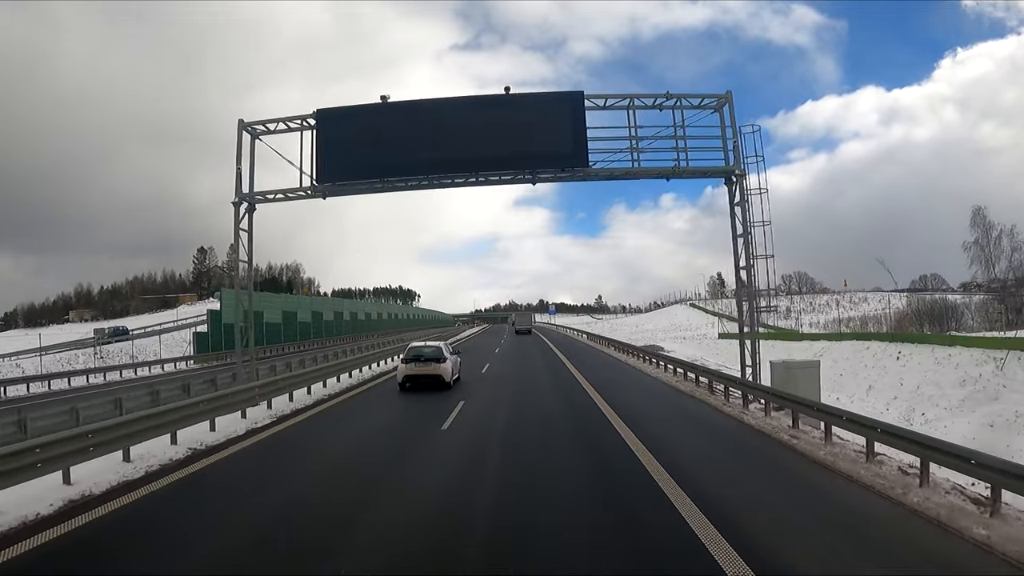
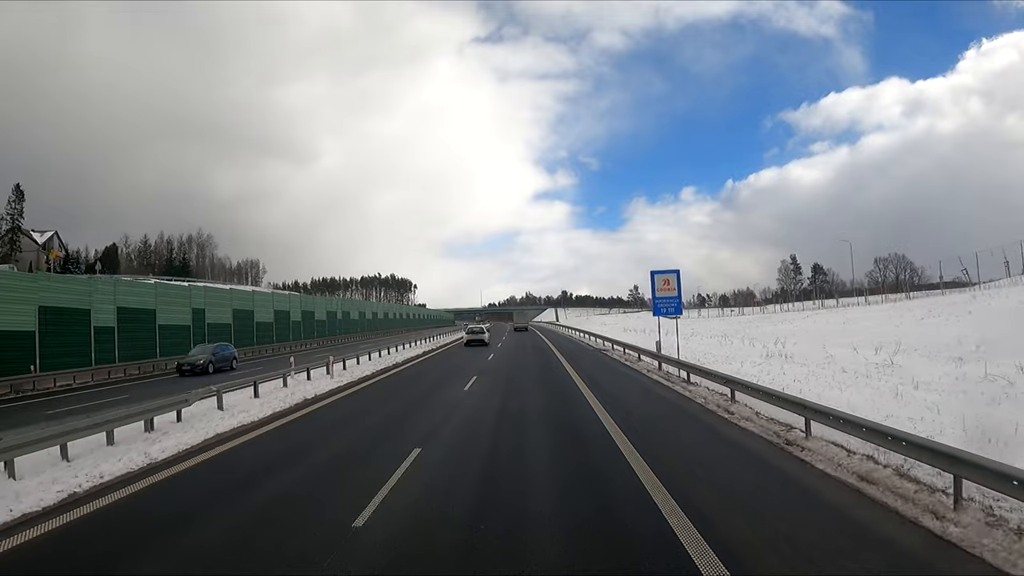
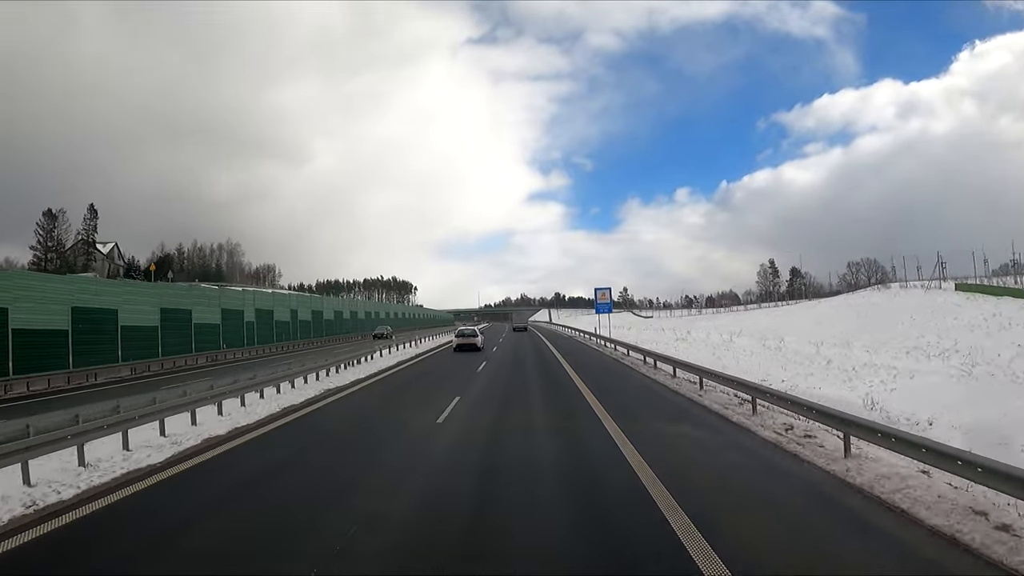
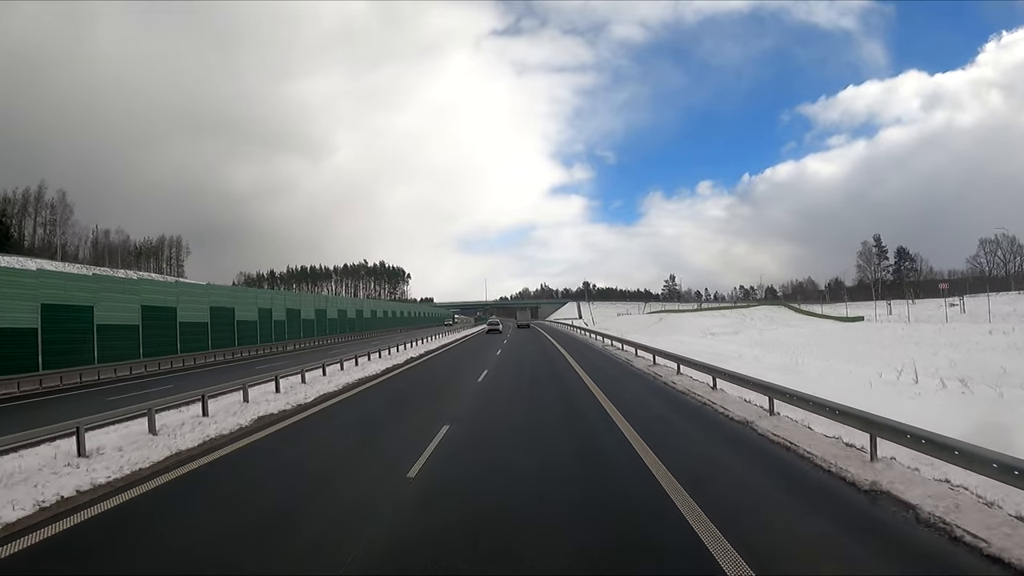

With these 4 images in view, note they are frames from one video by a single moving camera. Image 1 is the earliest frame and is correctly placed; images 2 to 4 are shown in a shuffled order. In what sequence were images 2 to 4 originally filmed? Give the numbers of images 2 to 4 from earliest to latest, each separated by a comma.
3, 2, 4
